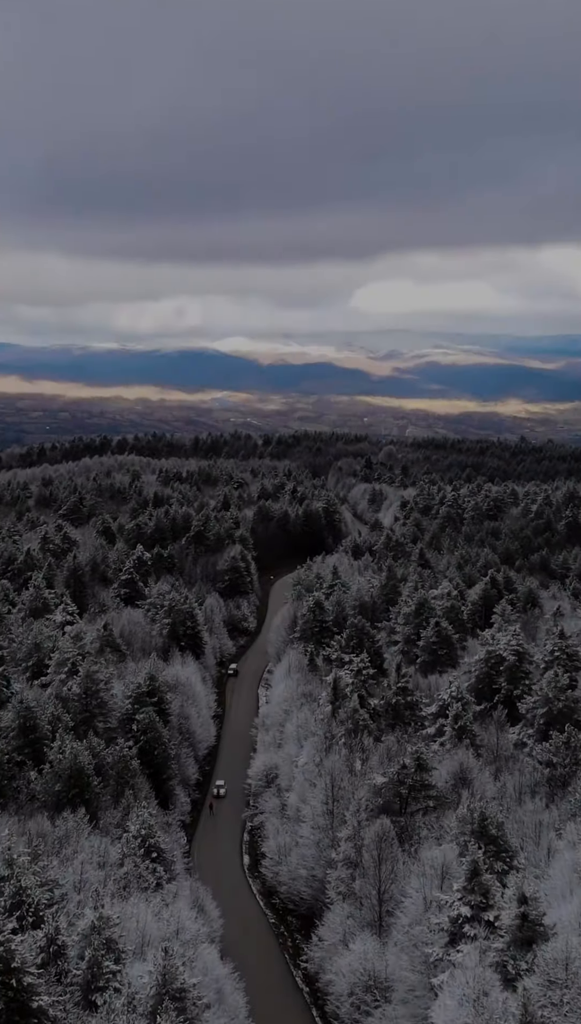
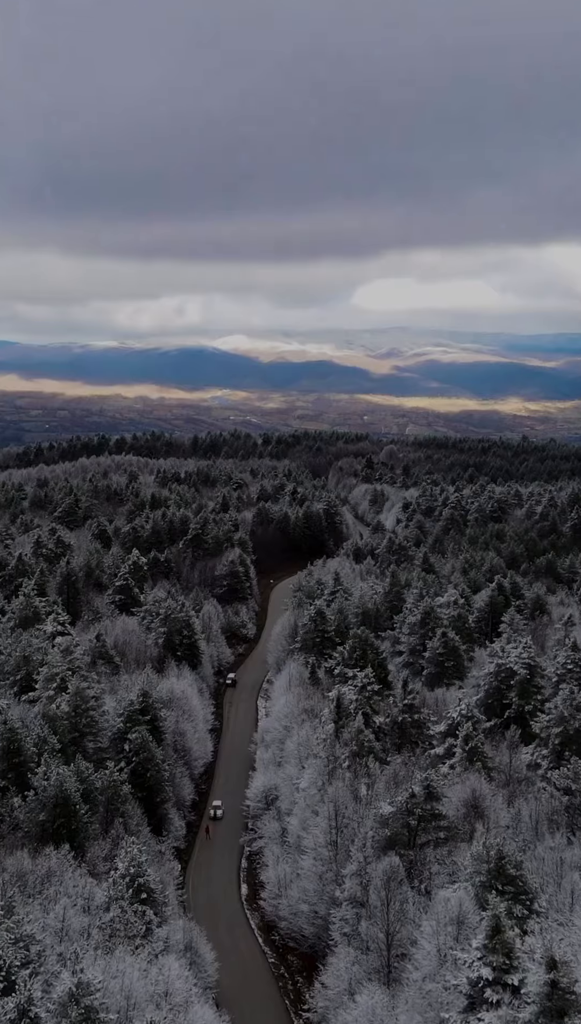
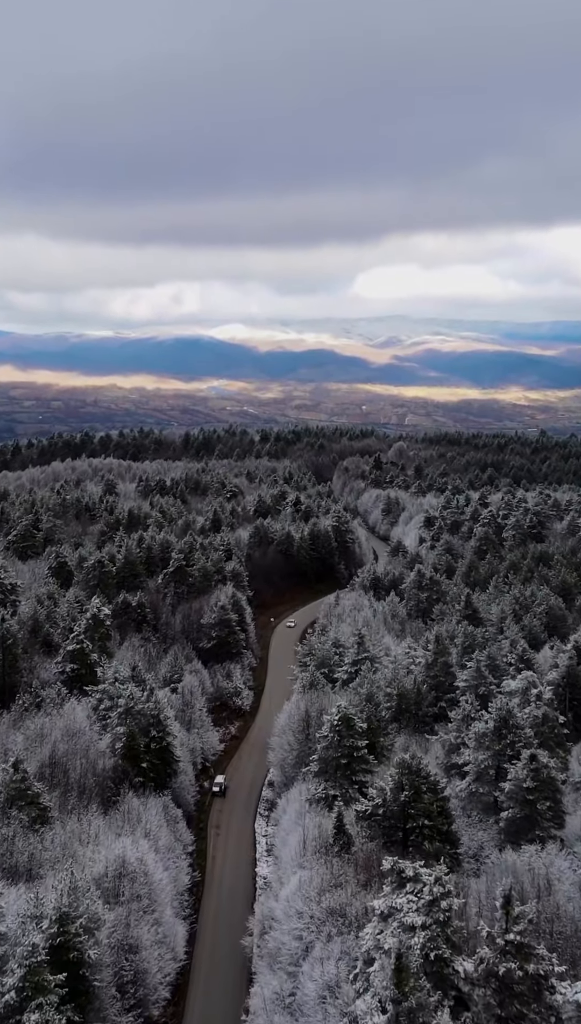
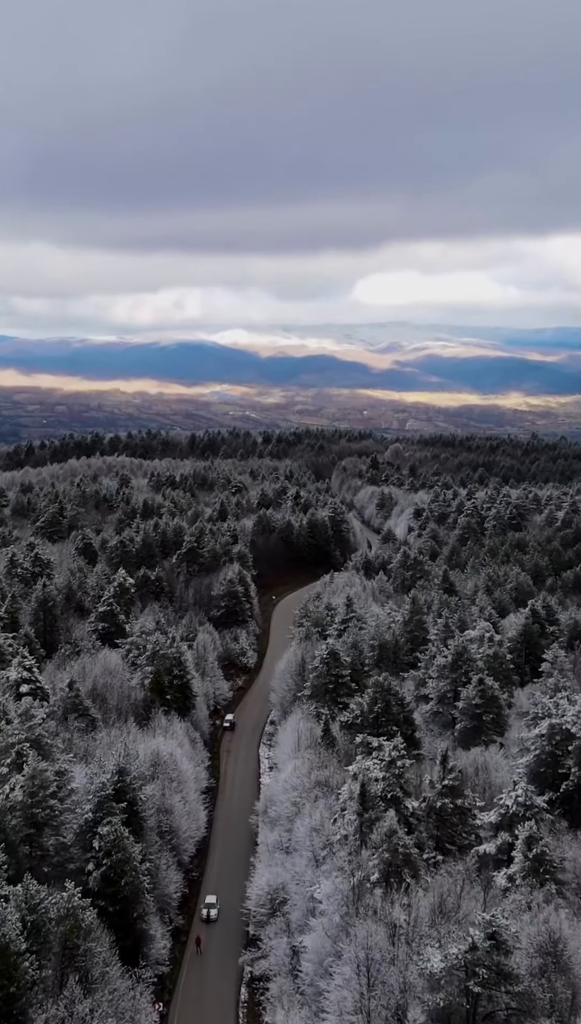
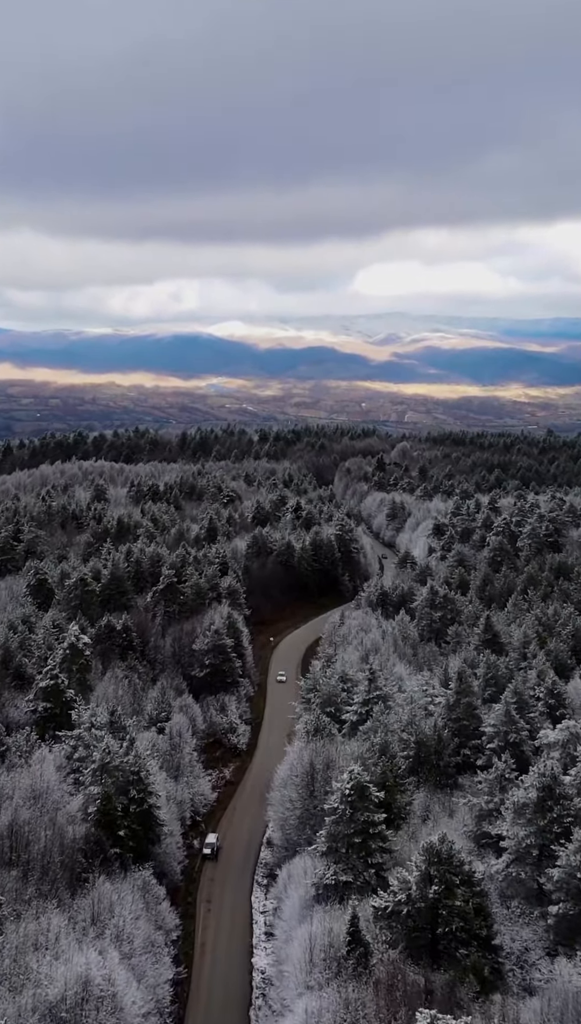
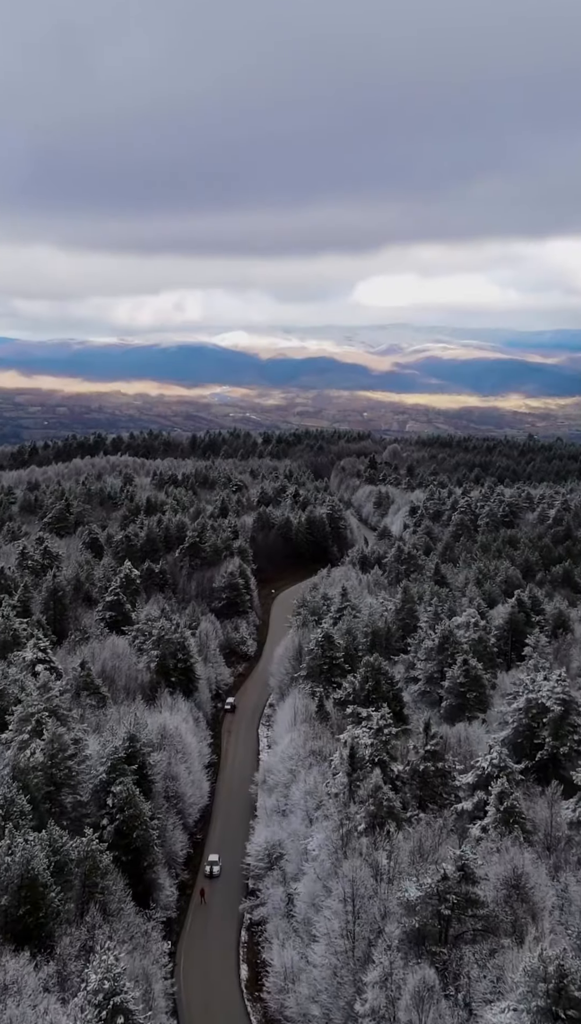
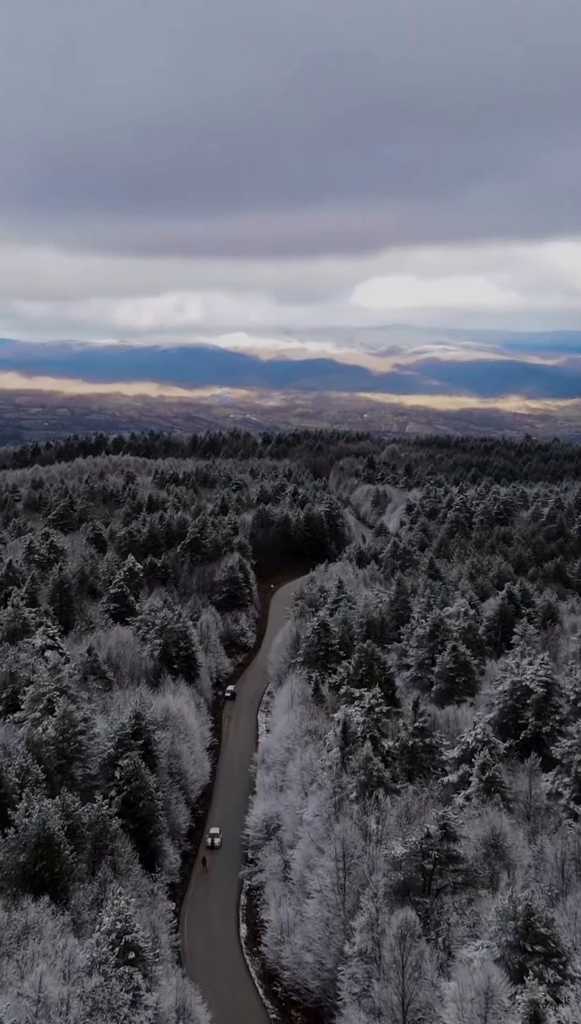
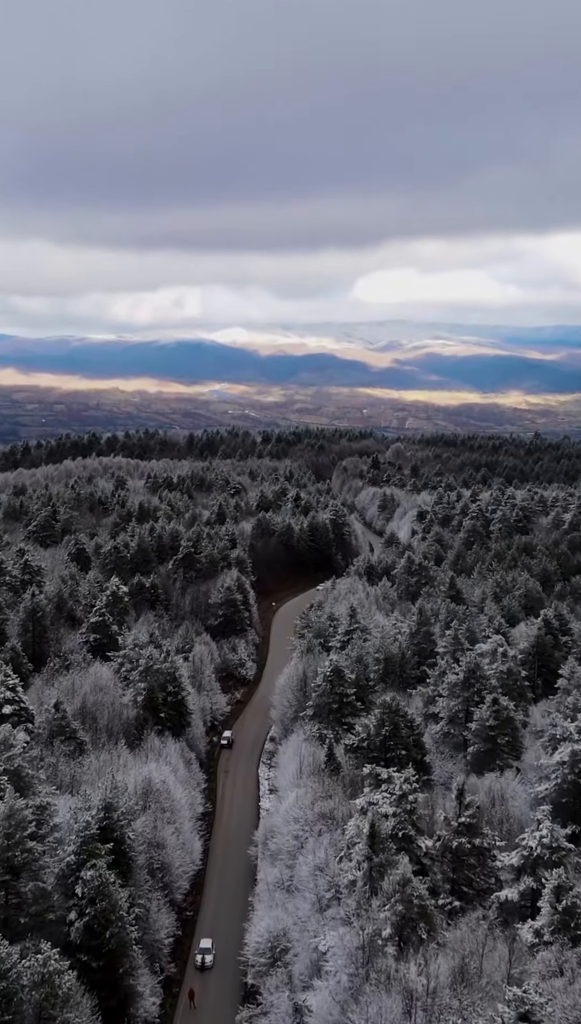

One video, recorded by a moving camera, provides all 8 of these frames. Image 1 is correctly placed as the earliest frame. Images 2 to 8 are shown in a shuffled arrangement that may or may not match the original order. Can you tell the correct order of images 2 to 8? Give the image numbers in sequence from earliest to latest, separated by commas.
2, 7, 6, 4, 8, 3, 5
